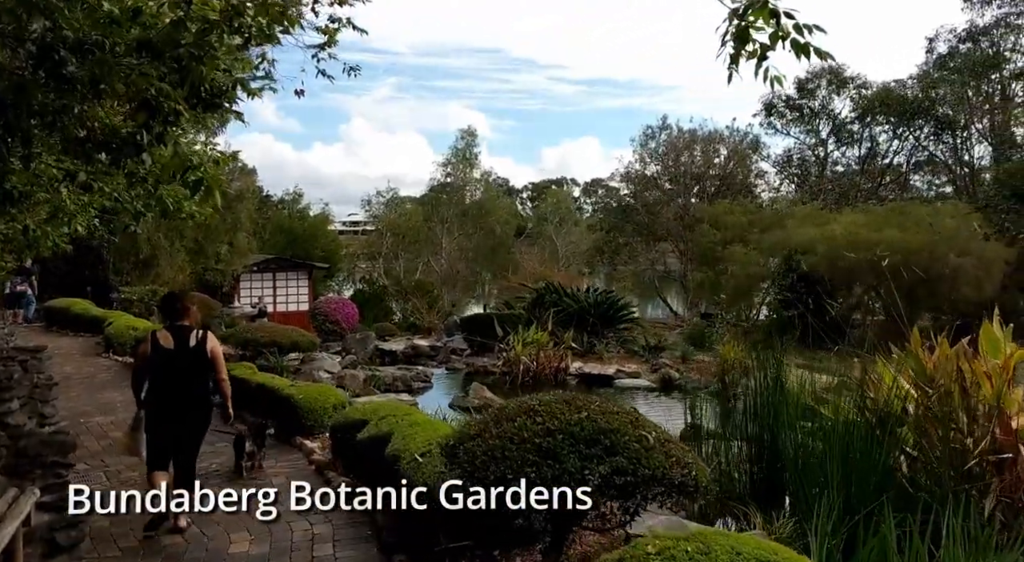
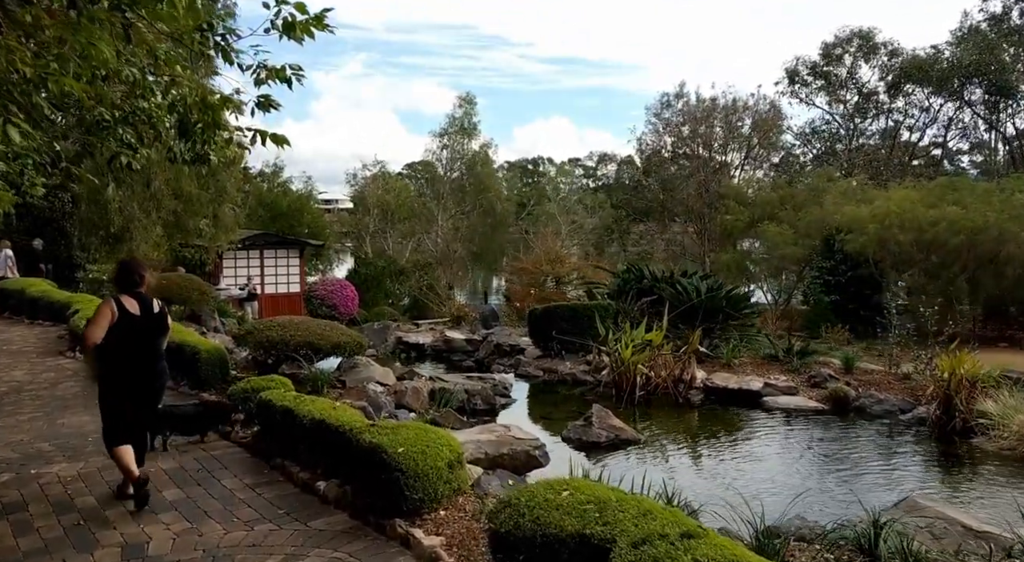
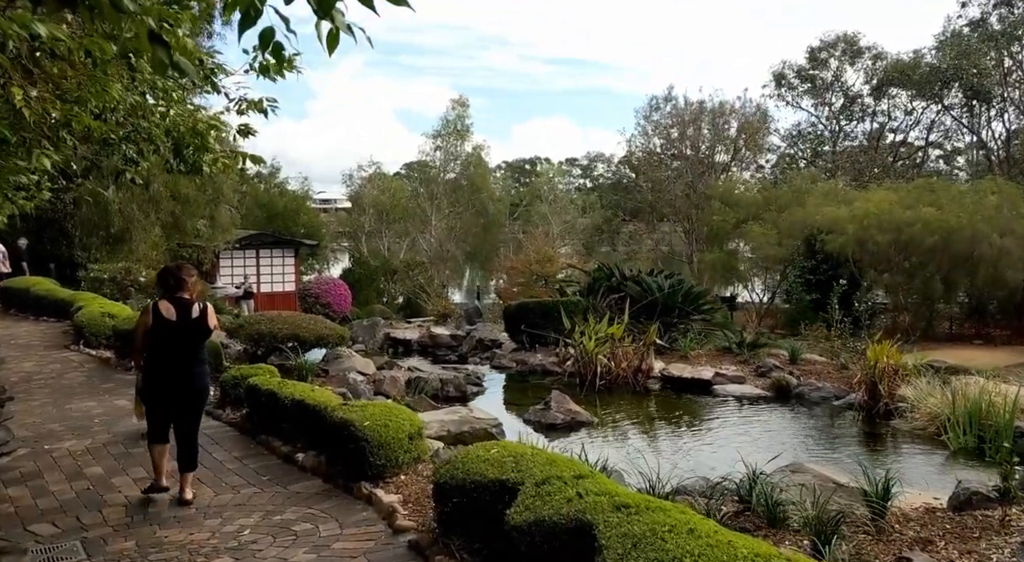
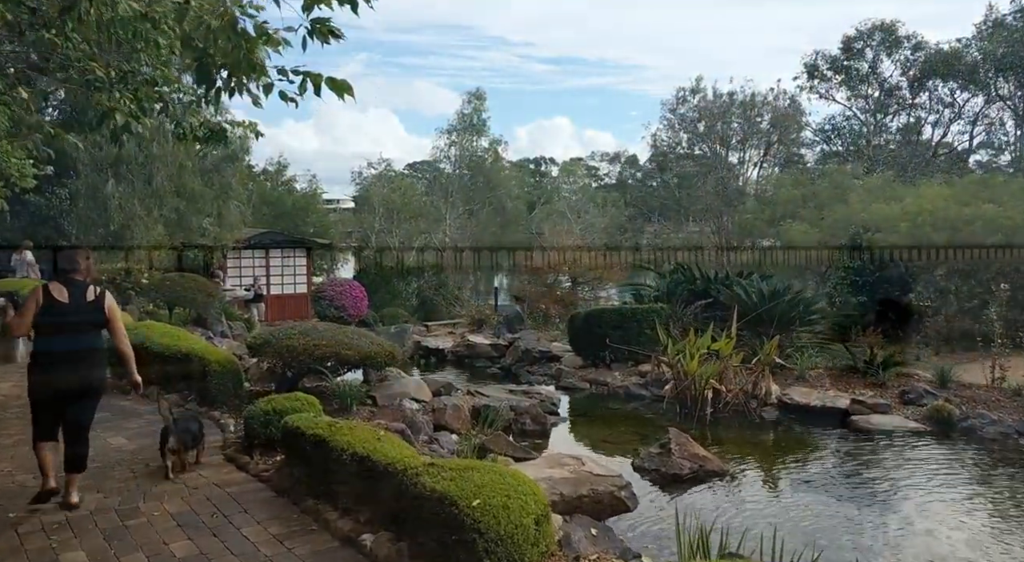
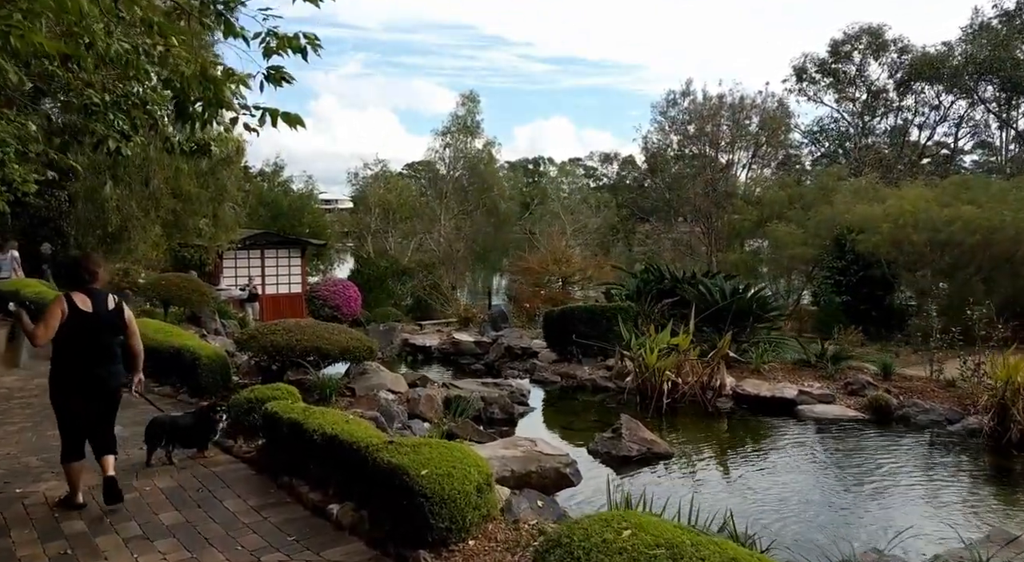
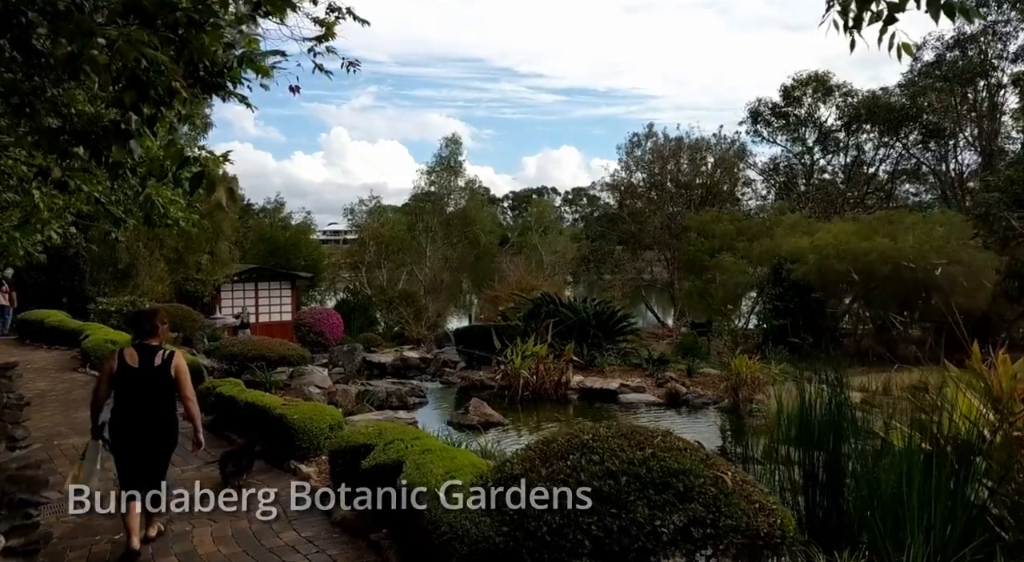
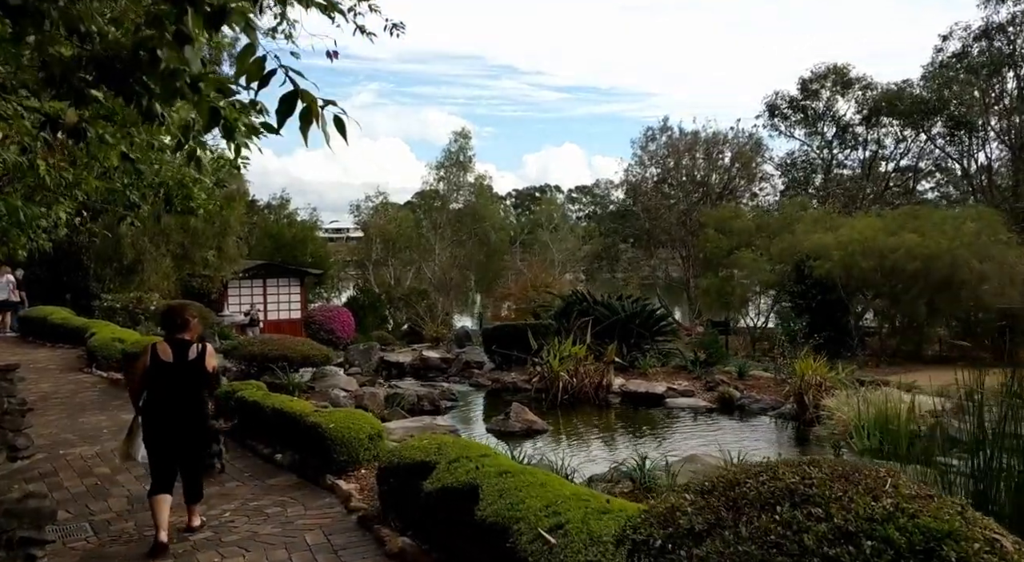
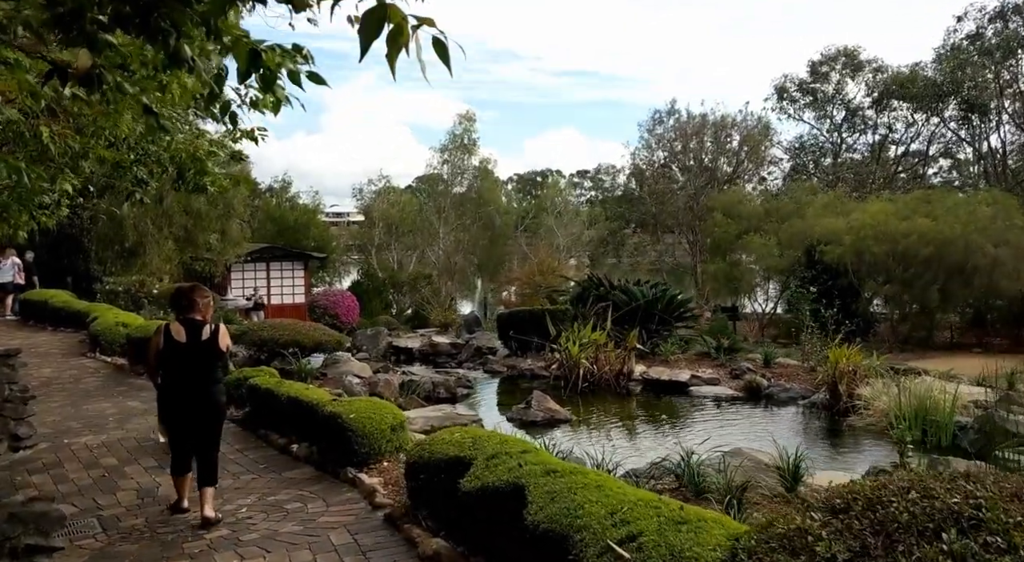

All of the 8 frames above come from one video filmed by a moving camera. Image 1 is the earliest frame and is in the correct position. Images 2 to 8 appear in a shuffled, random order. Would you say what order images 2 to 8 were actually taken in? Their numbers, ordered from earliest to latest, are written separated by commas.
6, 7, 8, 3, 2, 5, 4
